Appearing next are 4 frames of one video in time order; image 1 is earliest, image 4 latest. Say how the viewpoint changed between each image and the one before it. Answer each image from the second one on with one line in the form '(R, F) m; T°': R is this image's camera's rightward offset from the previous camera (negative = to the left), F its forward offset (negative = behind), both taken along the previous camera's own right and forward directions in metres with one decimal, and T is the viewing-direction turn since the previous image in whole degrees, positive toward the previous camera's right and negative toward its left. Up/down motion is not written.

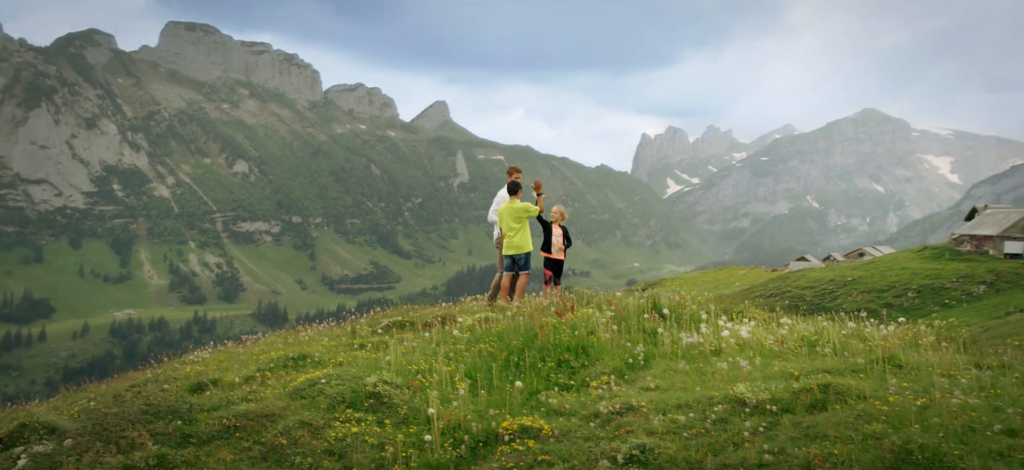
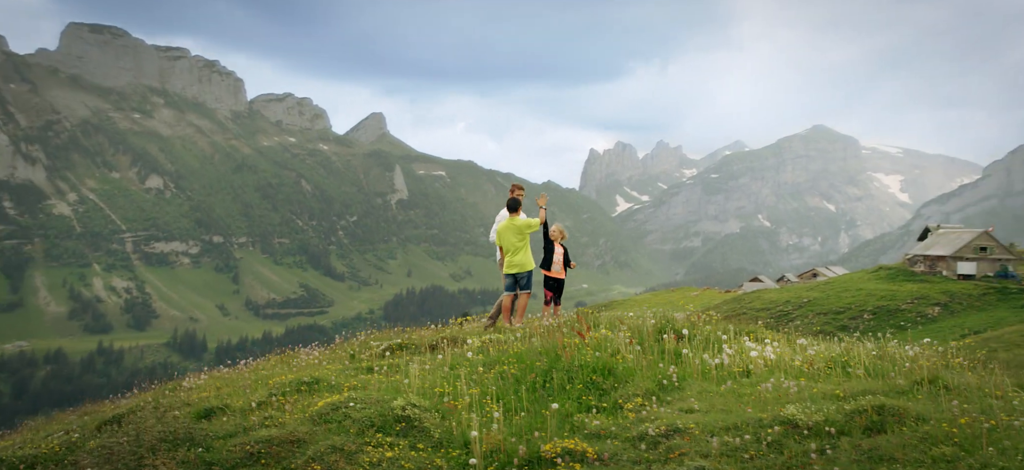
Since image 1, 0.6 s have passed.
(-7.9, +0.5) m; +3°
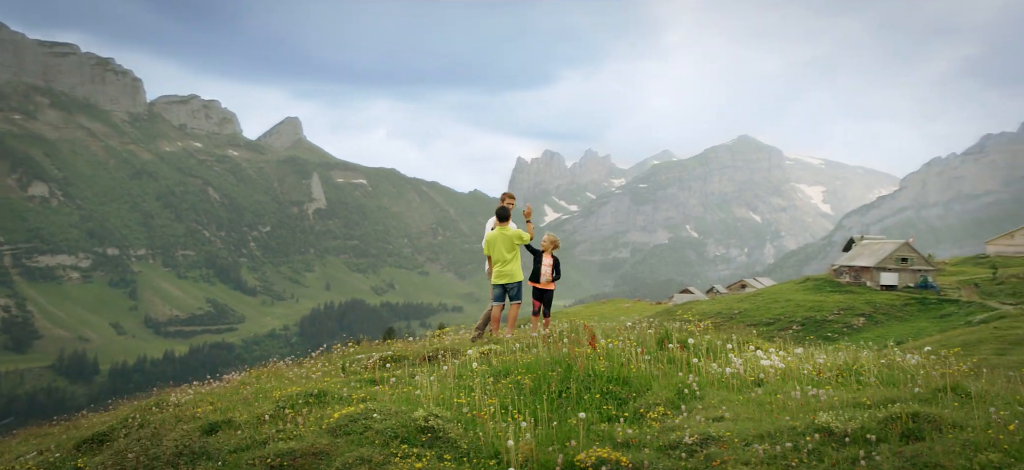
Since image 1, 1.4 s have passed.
(-9.3, -0.4) m; +4°
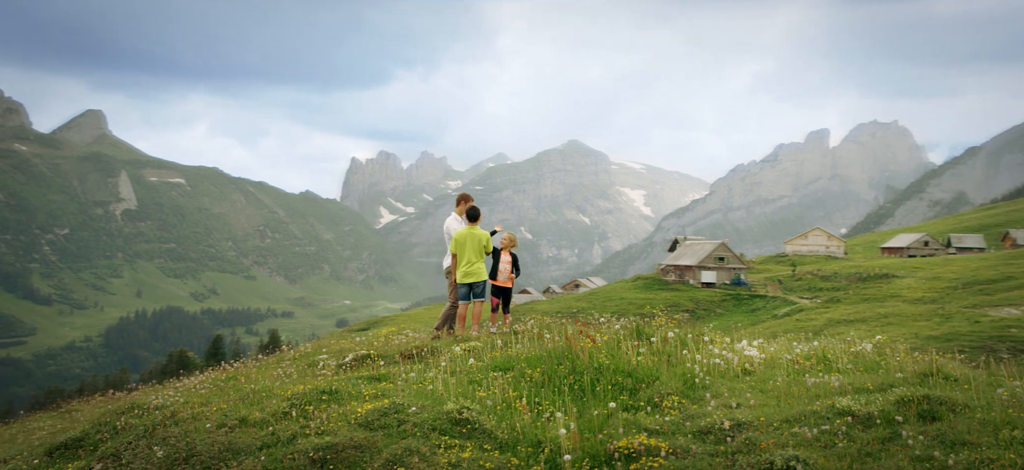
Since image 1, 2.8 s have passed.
(-19.0, -3.0) m; +10°
